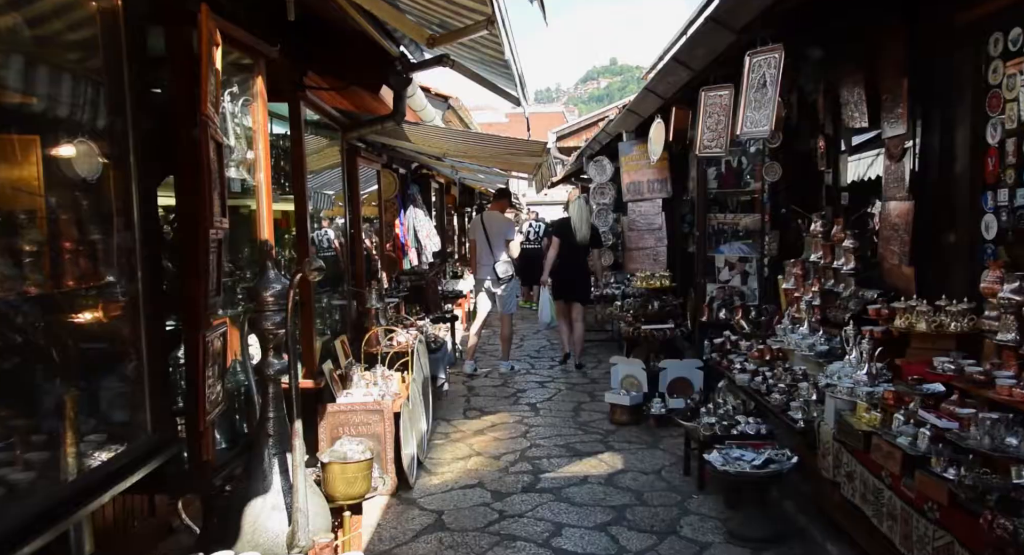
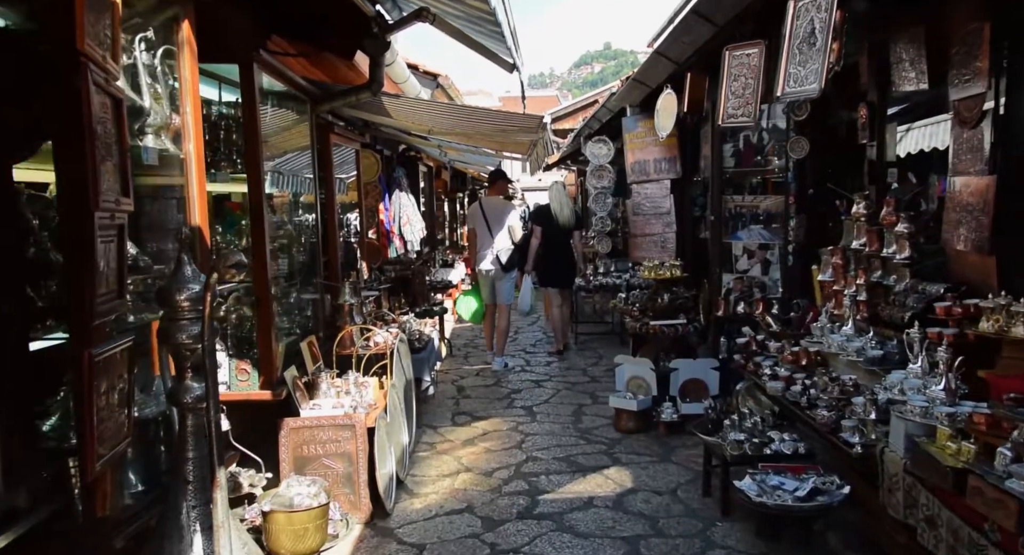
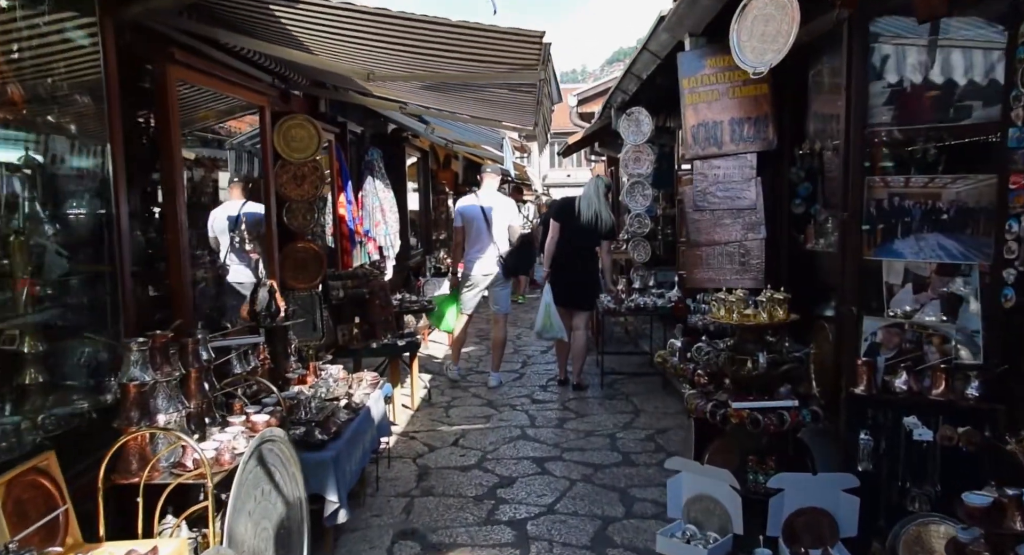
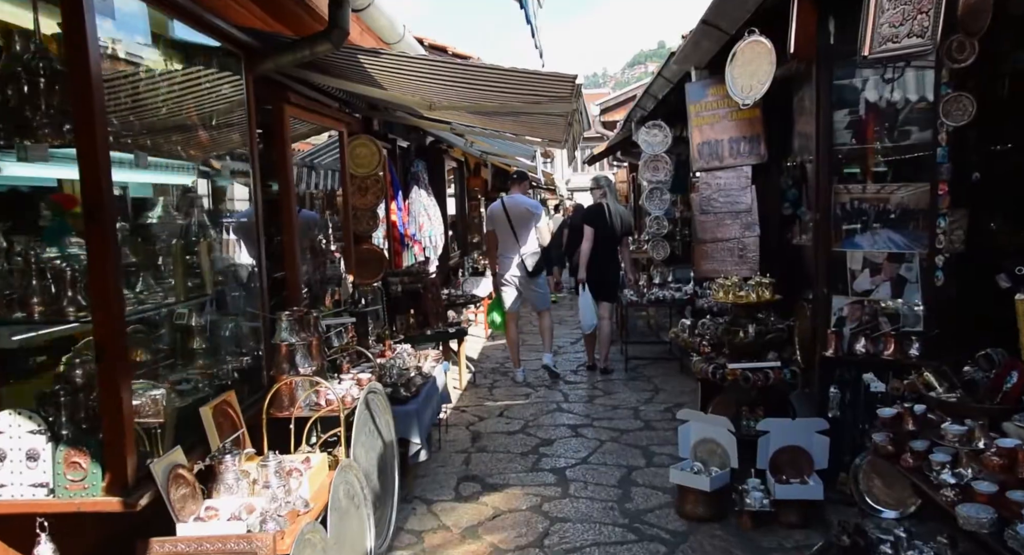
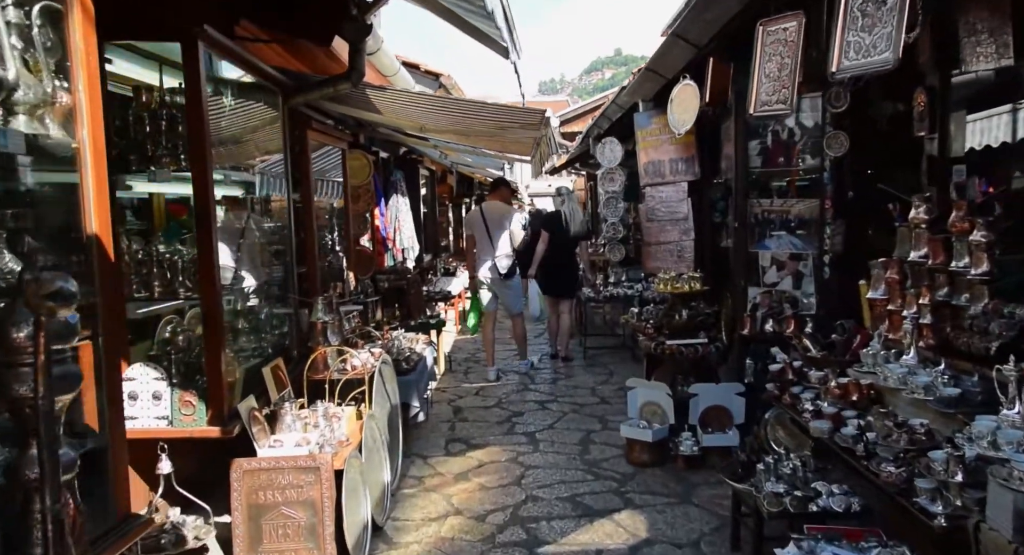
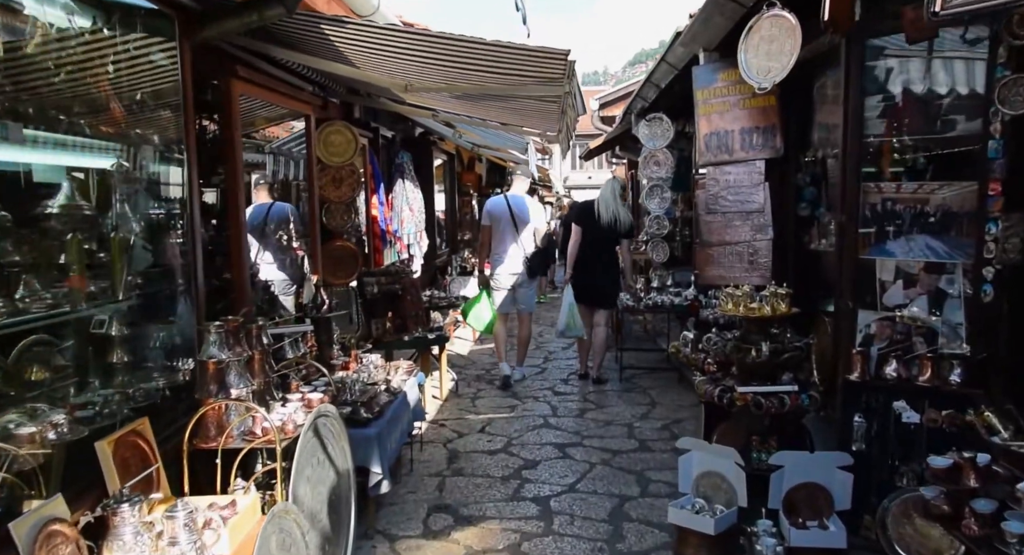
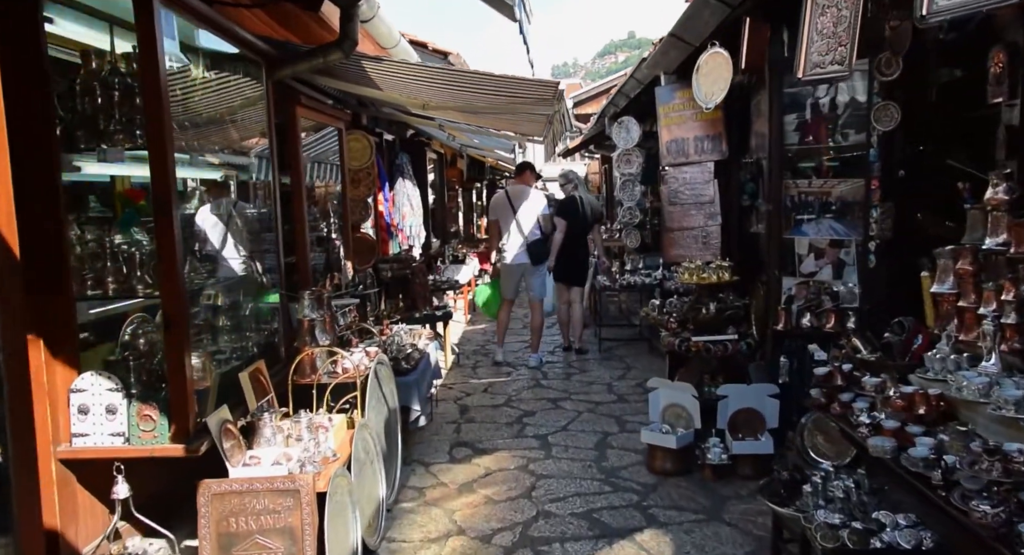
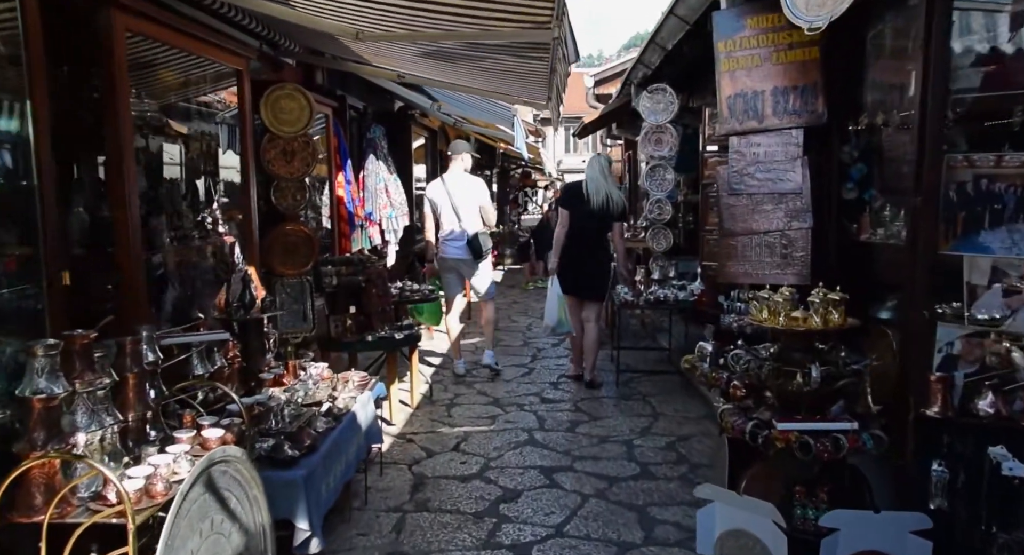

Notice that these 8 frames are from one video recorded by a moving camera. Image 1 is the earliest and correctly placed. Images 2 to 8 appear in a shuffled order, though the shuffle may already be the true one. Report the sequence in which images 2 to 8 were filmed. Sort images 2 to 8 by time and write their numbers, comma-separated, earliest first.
2, 5, 7, 4, 6, 3, 8
